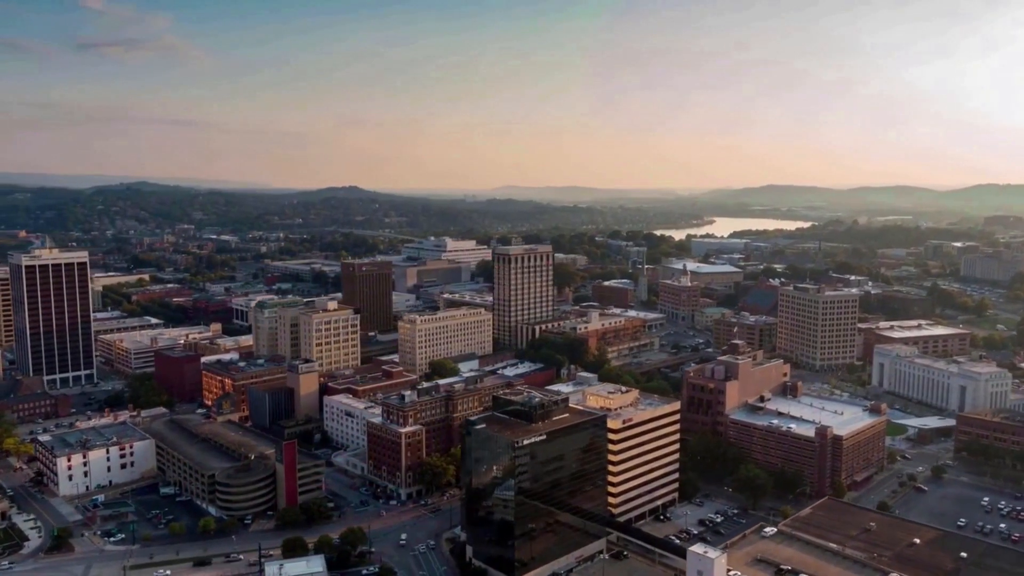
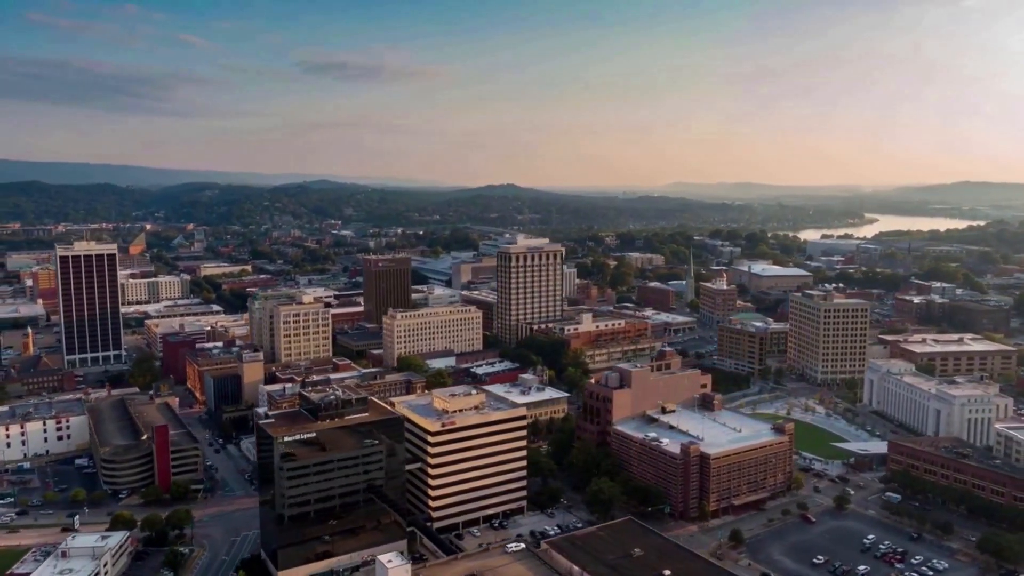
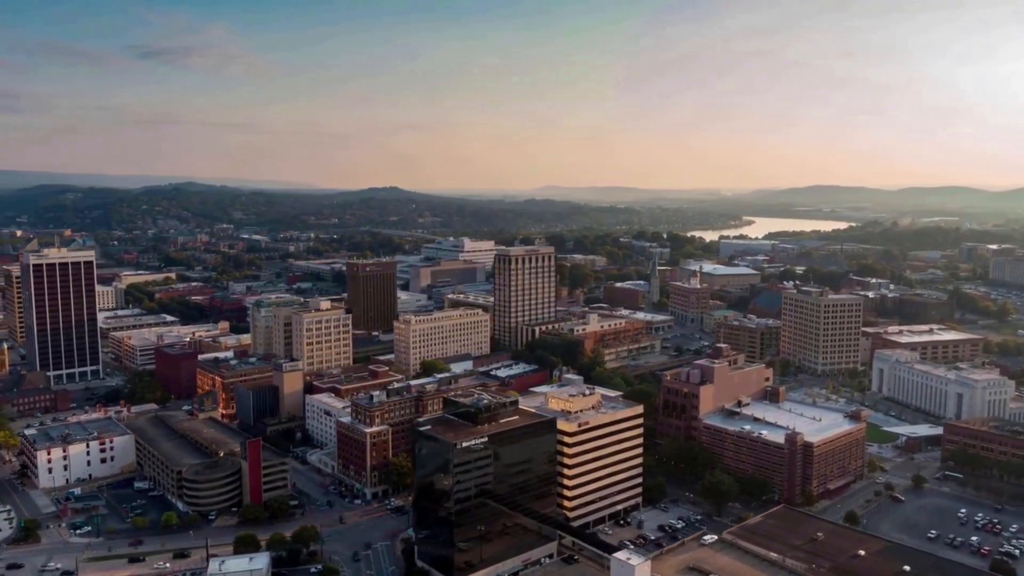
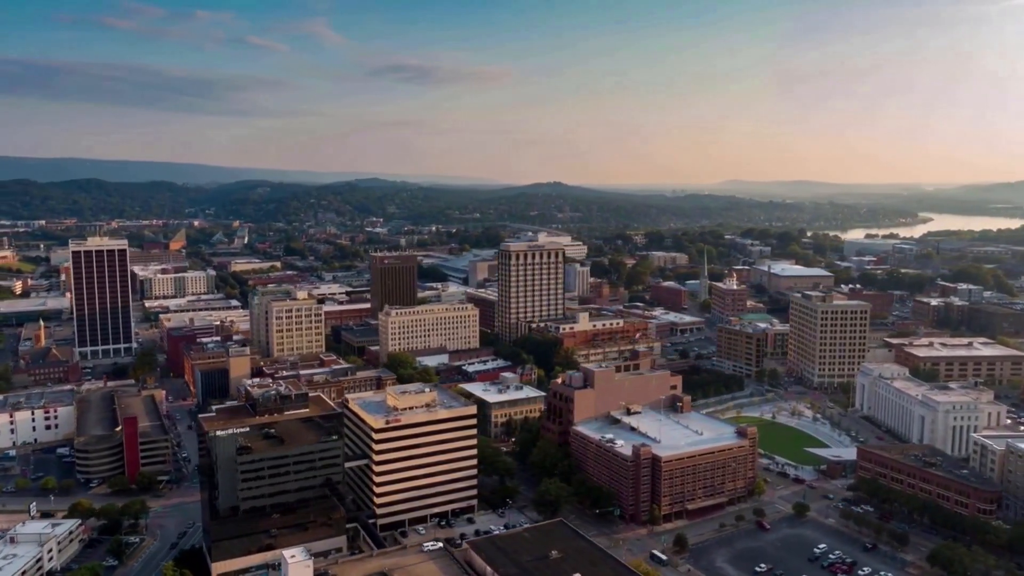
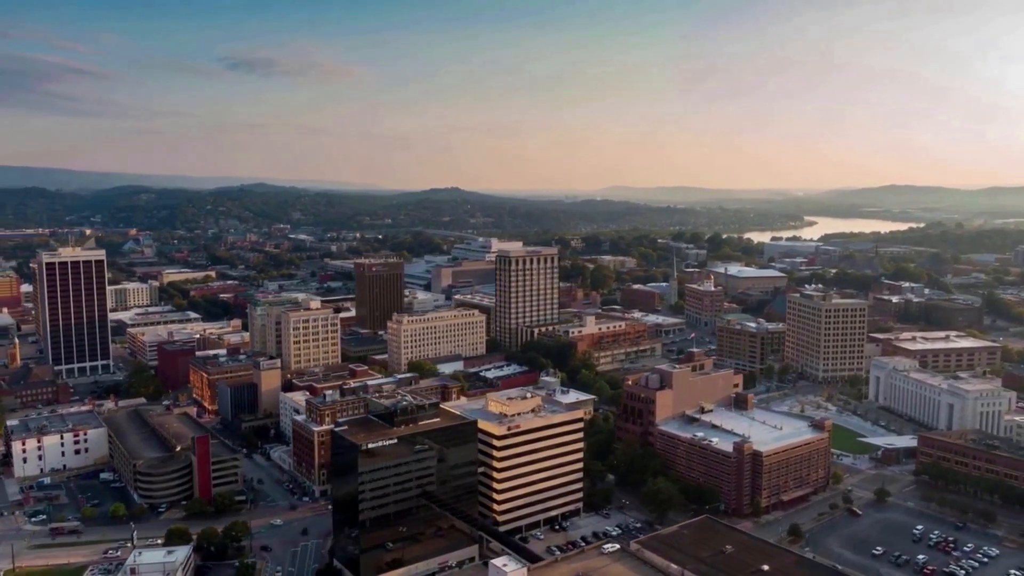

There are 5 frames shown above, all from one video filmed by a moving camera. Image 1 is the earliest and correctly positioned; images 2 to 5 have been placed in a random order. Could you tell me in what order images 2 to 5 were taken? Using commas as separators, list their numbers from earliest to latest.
3, 5, 2, 4
